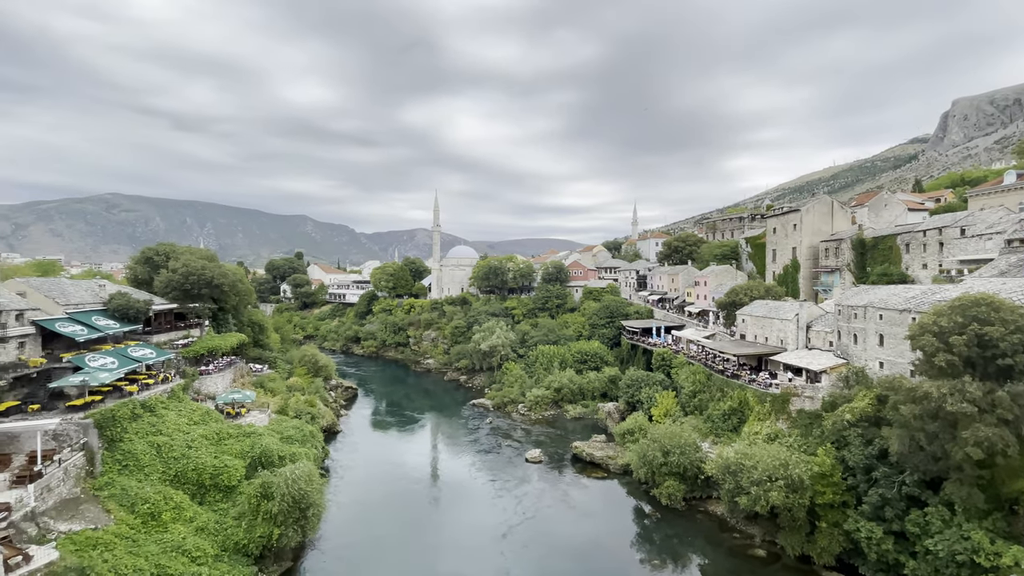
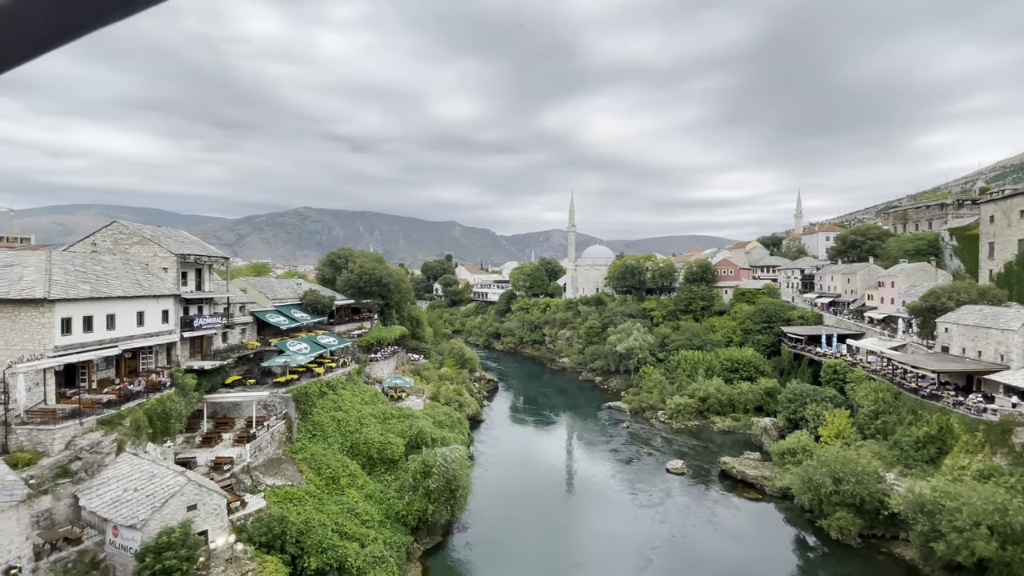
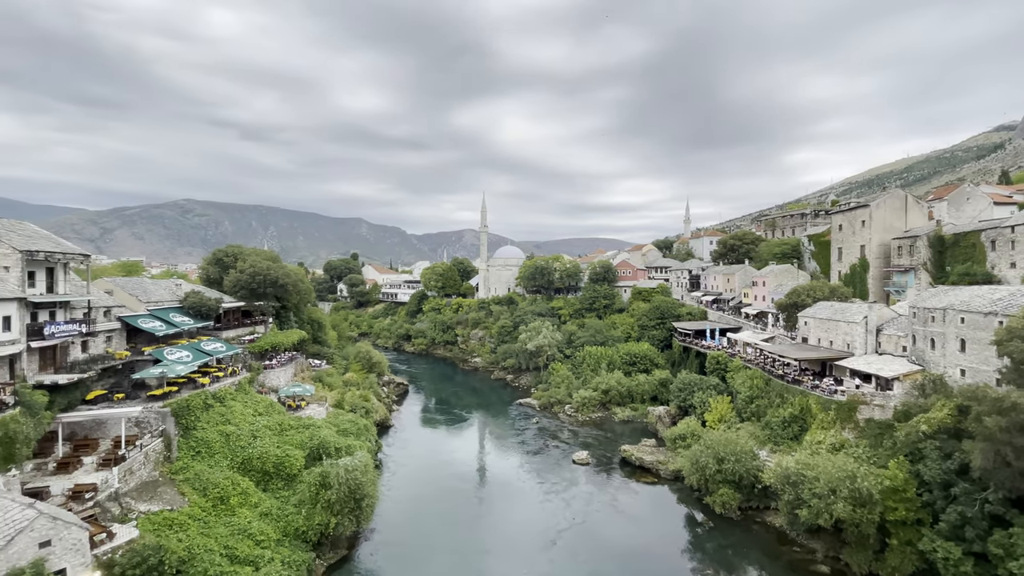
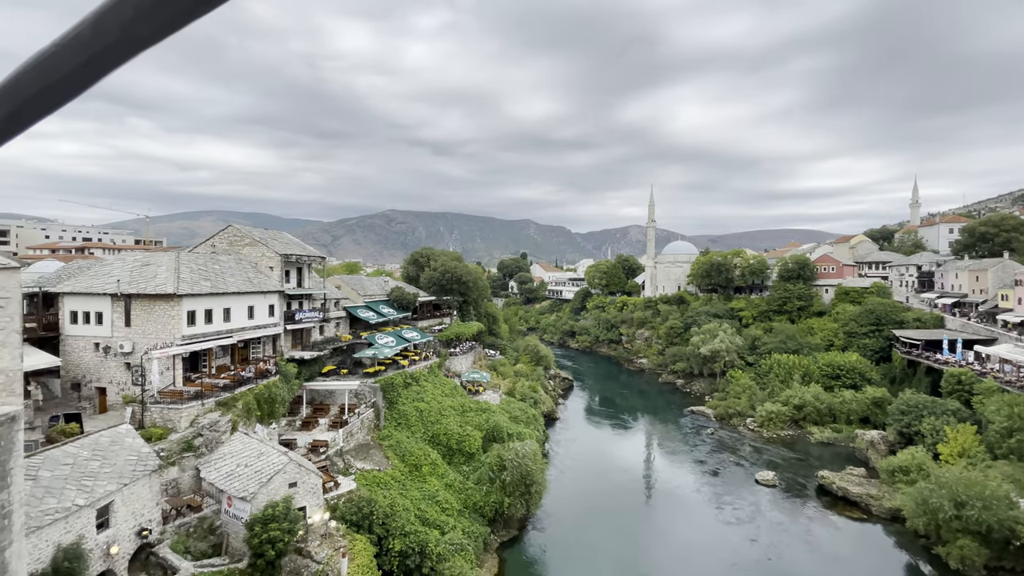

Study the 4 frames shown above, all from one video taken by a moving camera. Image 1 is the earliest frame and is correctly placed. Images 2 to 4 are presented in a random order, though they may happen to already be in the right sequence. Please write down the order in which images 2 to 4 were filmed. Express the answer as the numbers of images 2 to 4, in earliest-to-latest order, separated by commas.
3, 2, 4
